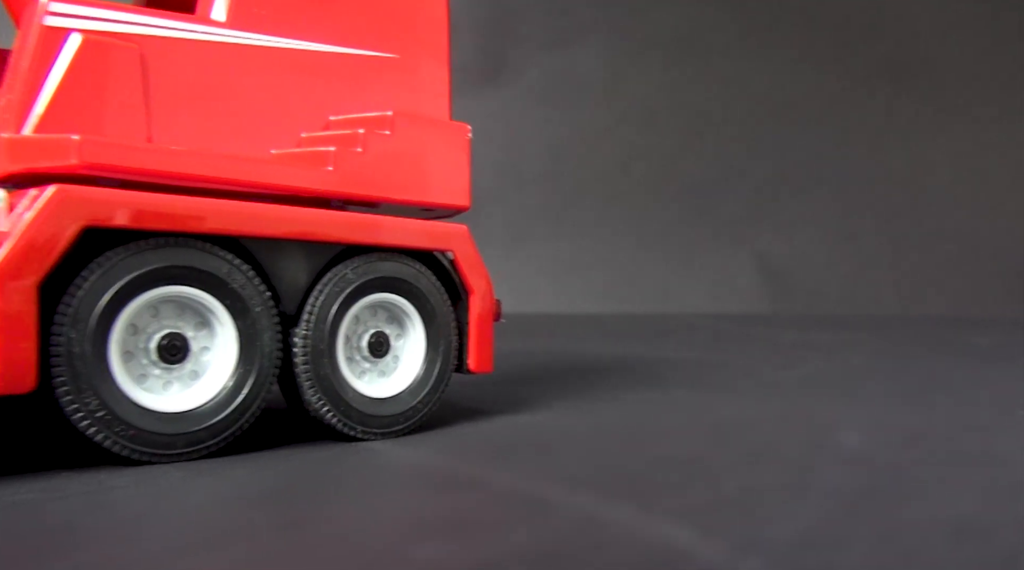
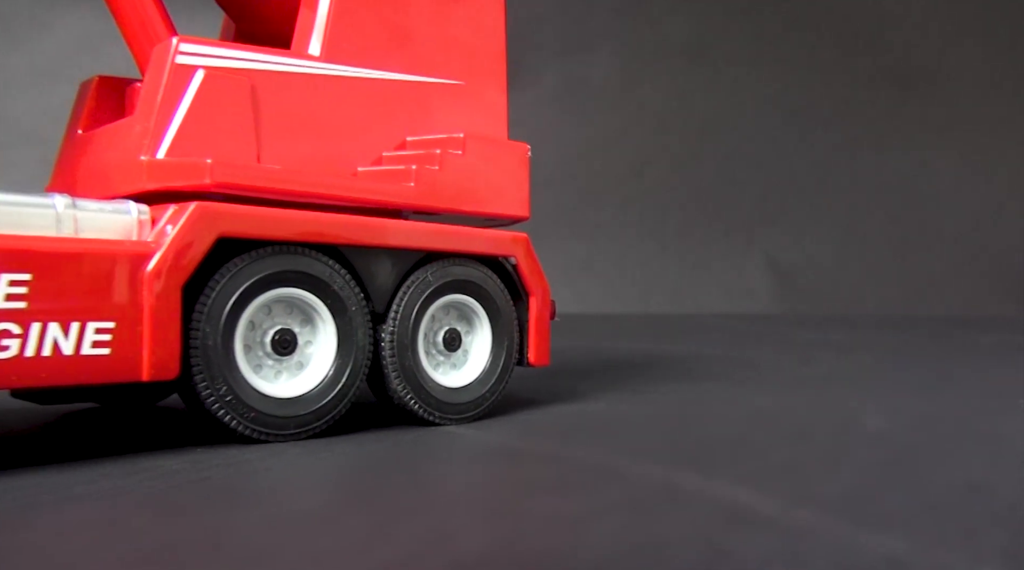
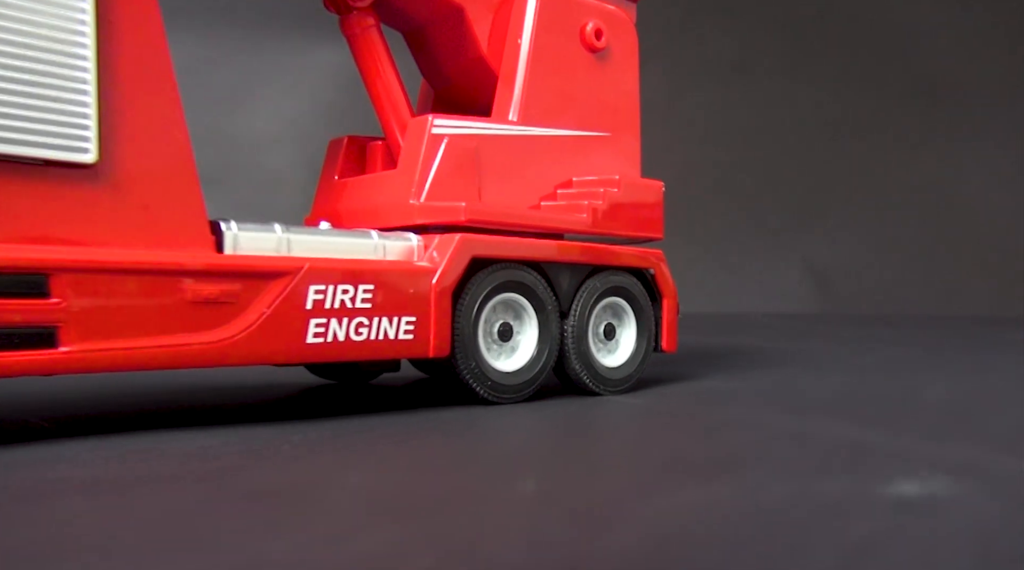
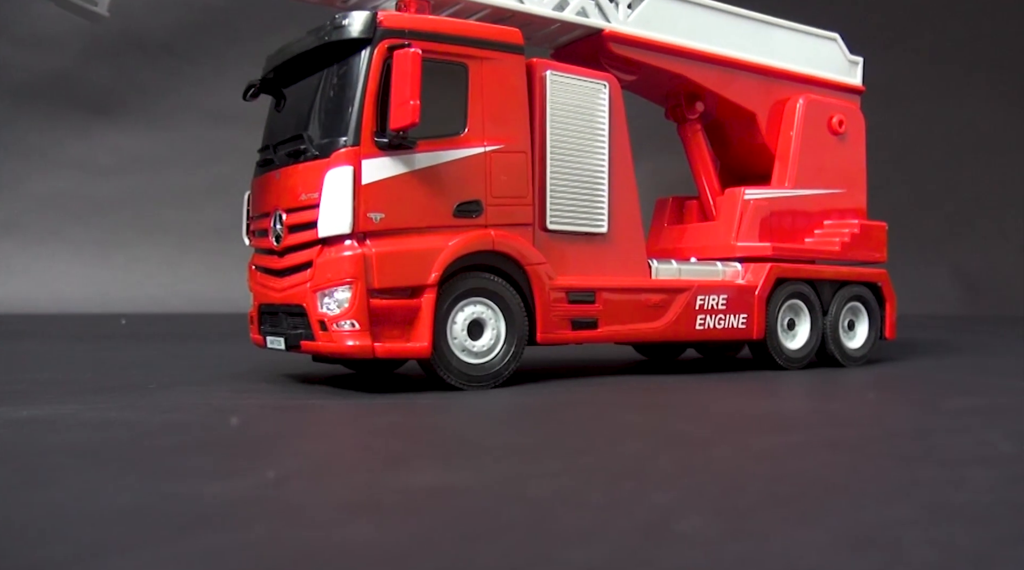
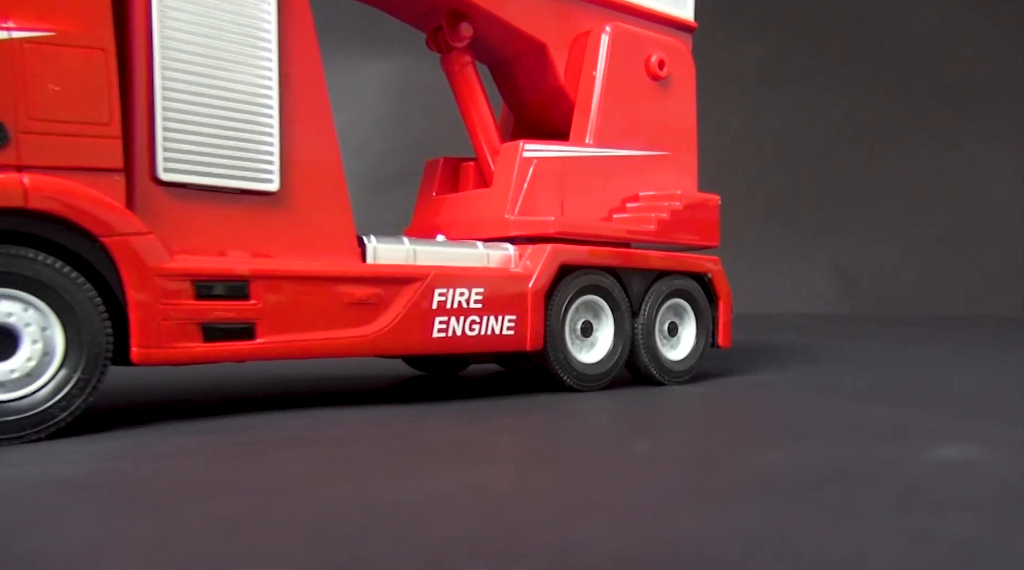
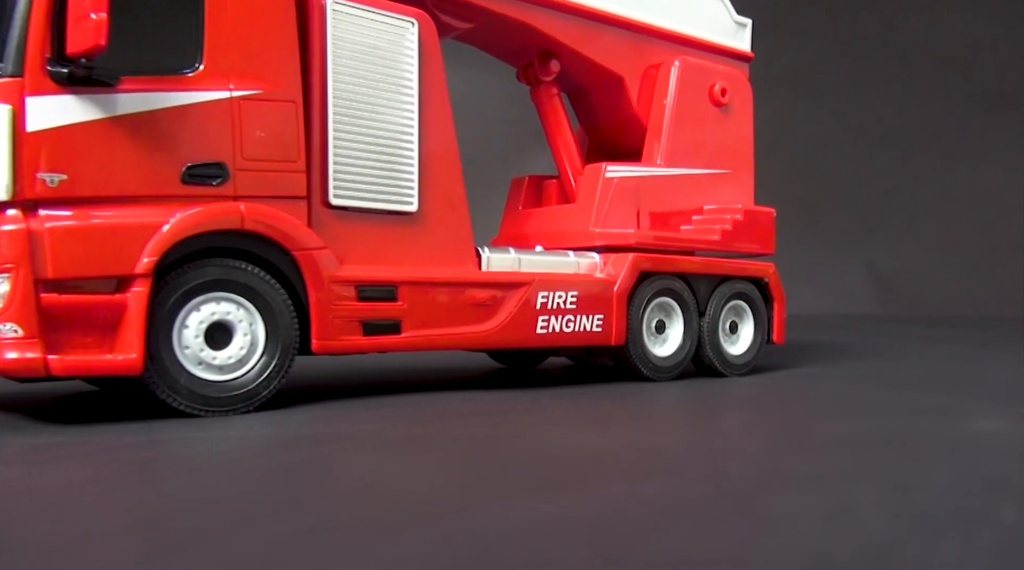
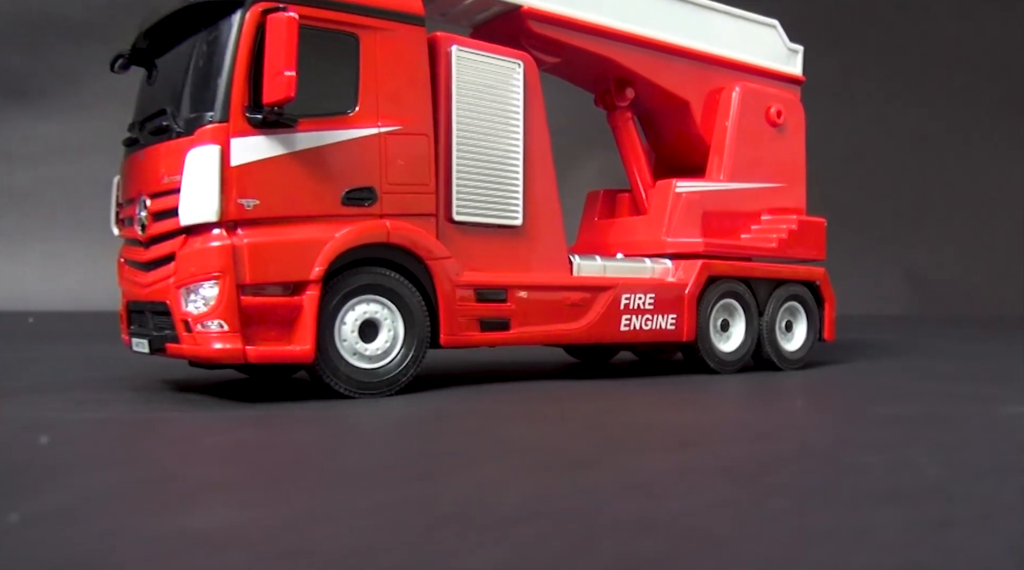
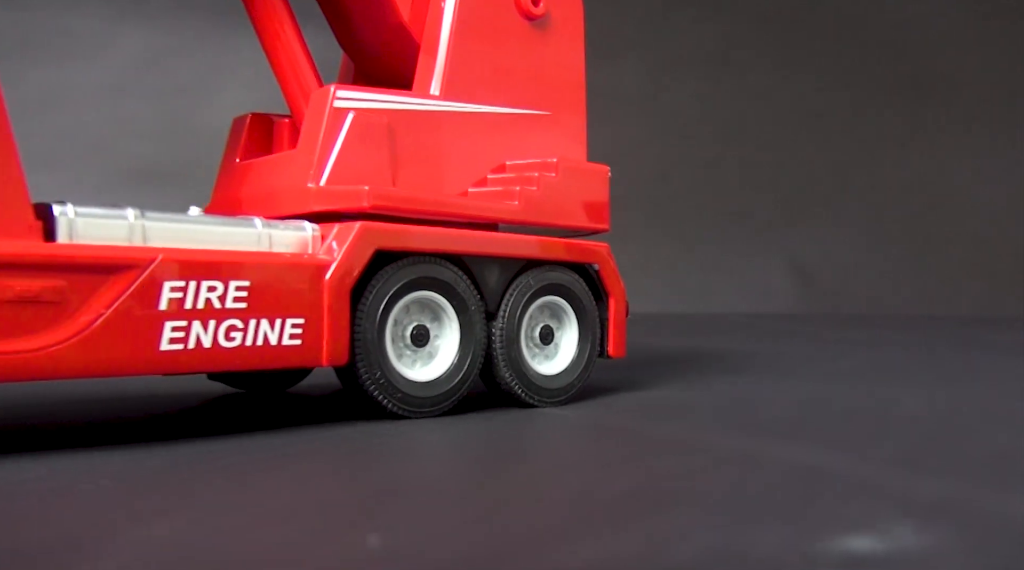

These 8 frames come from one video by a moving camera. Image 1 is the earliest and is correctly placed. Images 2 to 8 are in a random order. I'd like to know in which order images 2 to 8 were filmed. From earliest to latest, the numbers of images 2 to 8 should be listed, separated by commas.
2, 8, 3, 5, 6, 7, 4
